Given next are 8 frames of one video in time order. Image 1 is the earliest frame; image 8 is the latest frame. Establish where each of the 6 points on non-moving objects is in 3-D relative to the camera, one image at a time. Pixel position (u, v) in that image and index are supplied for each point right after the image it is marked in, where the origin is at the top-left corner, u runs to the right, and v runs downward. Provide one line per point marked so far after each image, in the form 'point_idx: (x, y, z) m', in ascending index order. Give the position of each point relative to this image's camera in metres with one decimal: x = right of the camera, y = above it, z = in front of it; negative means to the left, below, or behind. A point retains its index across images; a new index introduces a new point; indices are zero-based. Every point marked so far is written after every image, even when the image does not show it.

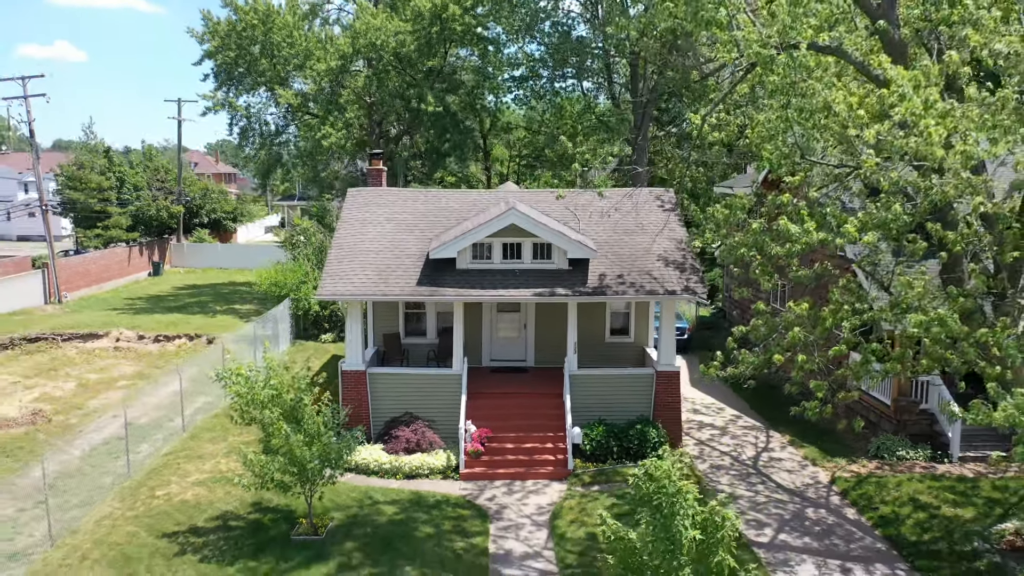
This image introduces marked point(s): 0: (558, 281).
0: (+0.7, +0.1, +13.1) m
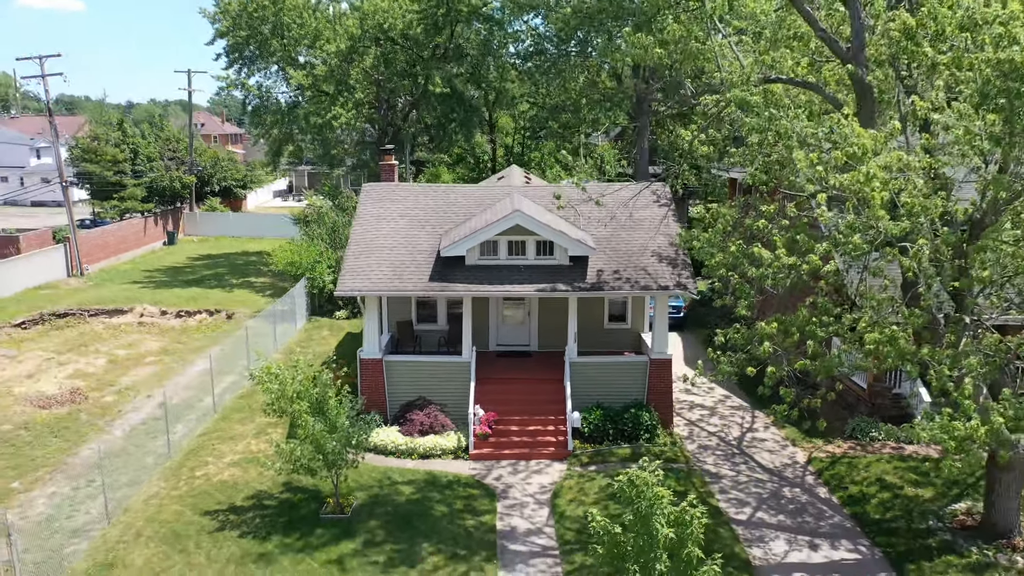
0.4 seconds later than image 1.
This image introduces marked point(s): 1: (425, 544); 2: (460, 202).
0: (+0.8, +0.2, +14.1) m
1: (-1.1, -3.4, +10.9) m
2: (-1.0, +1.6, +16.1) m
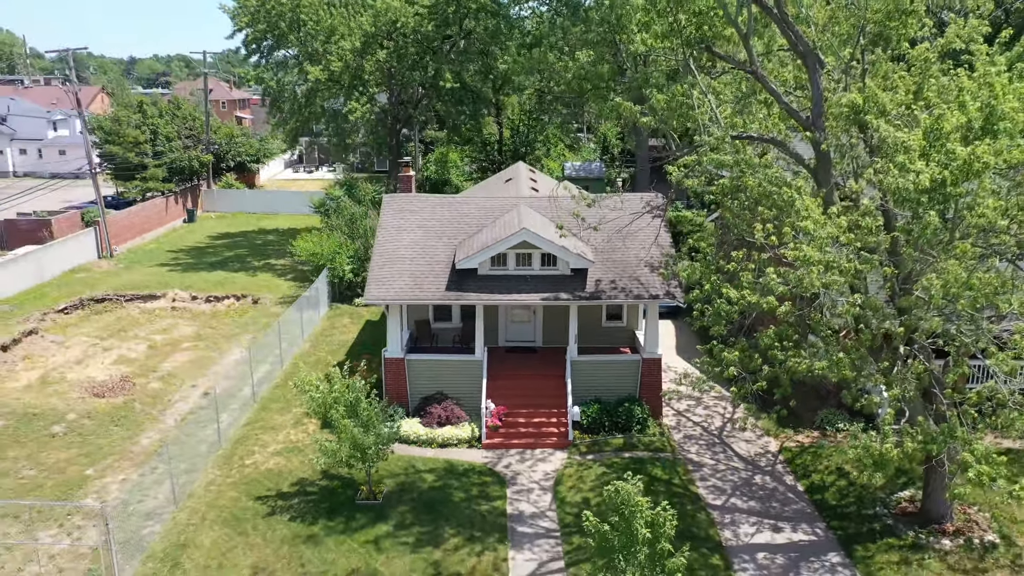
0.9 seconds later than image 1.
0: (+1.0, 0.0, +15.9) m
1: (-1.0, -3.7, +12.8) m
2: (-0.9, +1.6, +17.8) m
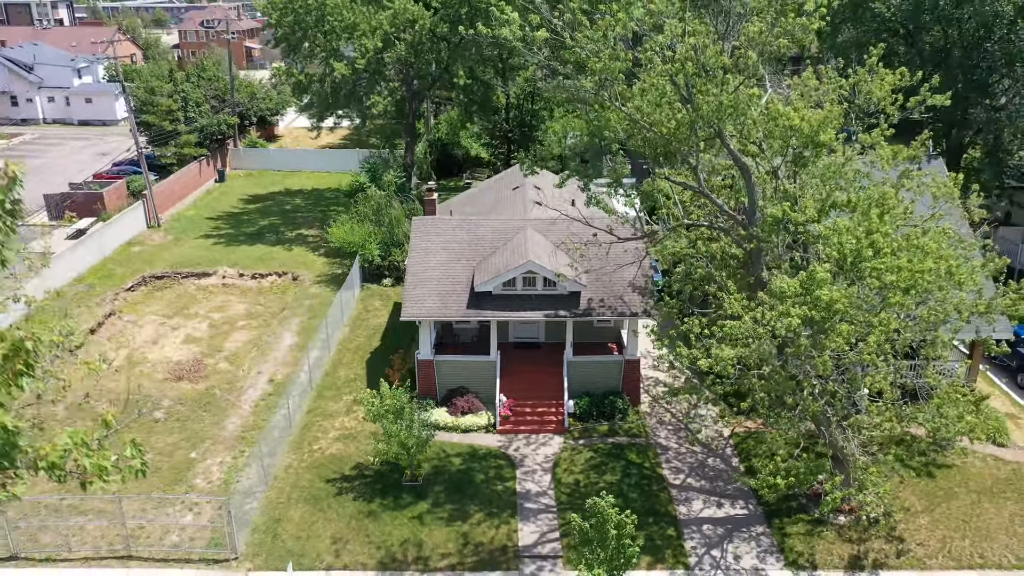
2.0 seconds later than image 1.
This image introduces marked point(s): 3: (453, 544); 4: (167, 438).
0: (+1.1, -0.4, +19.7) m
1: (-0.8, -4.5, +17.1) m
2: (-0.7, +1.4, +21.4) m
3: (-1.1, -4.9, +16.0) m
4: (-8.2, -3.6, +19.8) m
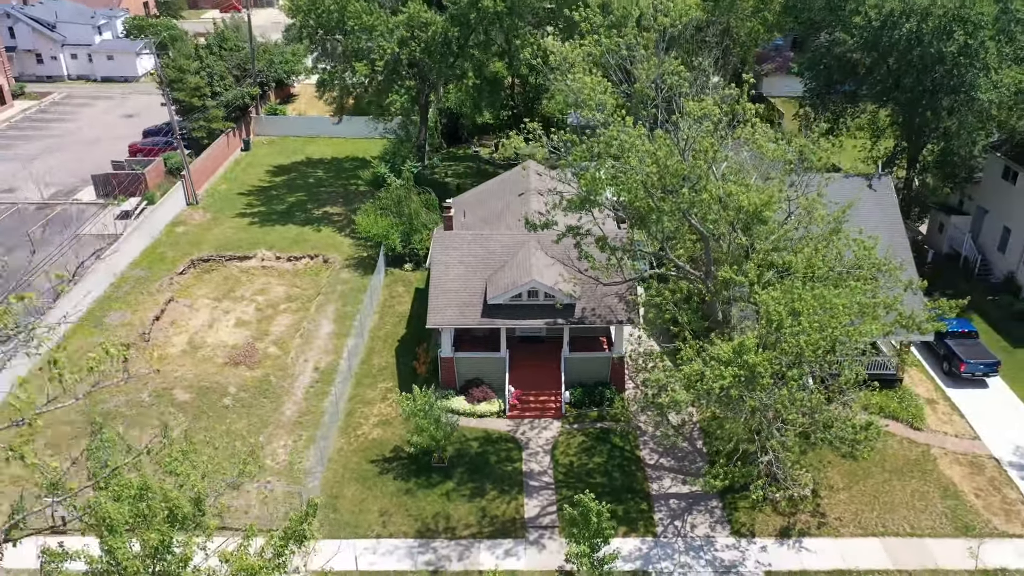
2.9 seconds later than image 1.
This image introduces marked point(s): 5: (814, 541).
0: (+1.3, -0.7, +23.7) m
1: (-0.6, -5.1, +21.6) m
2: (-0.5, +1.2, +25.3) m
3: (-0.9, -5.7, +20.6) m
4: (-8.0, -3.9, +24.2) m
5: (+7.3, -6.0, +19.9) m
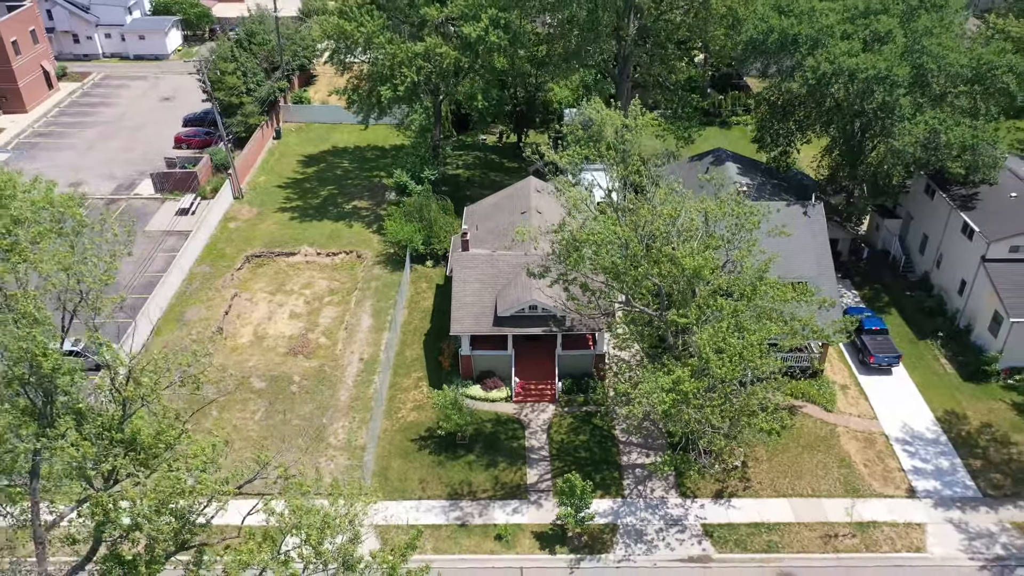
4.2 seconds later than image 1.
0: (+1.5, -1.3, +30.4) m
1: (-0.4, -5.8, +28.7) m
2: (-0.3, +0.8, +31.7) m
3: (-0.7, -6.5, +27.8) m
4: (-7.8, -4.4, +31.2) m
5: (+7.5, -6.9, +27.0) m
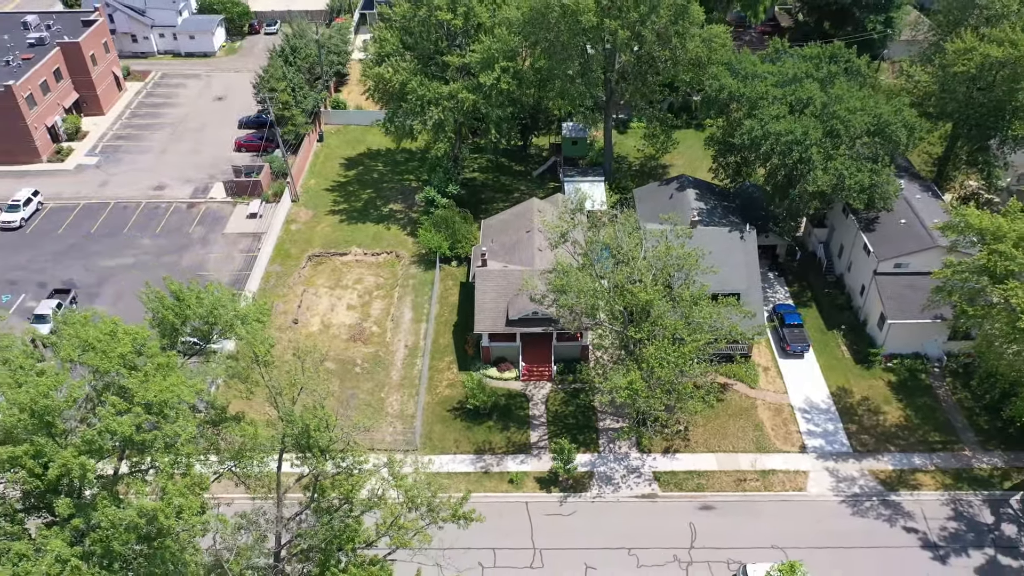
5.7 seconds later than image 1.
0: (+1.9, -1.8, +41.2) m
1: (0.0, -6.5, +40.0) m
2: (+0.1, +0.4, +42.4) m
3: (-0.4, -7.3, +39.1) m
4: (-7.4, -4.9, +42.4) m
5: (+7.8, -7.7, +38.3) m
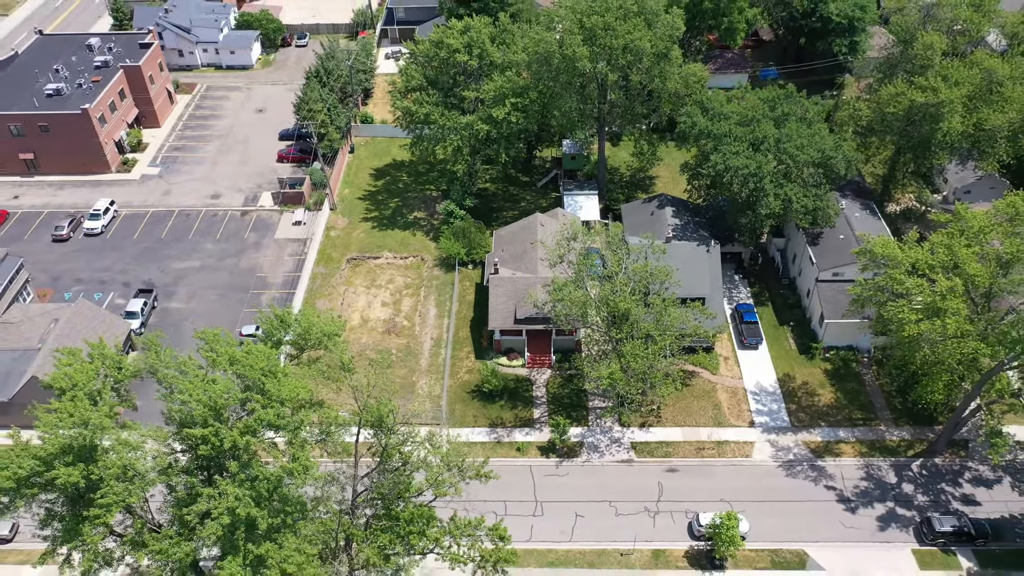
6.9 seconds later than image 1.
0: (+2.3, -2.1, +50.7) m
1: (+0.4, -6.8, +49.7) m
2: (+0.5, +0.1, +51.8) m
3: (0.0, -7.6, +48.9) m
4: (-7.0, -5.1, +52.1) m
5: (+8.2, -8.1, +48.1) m
